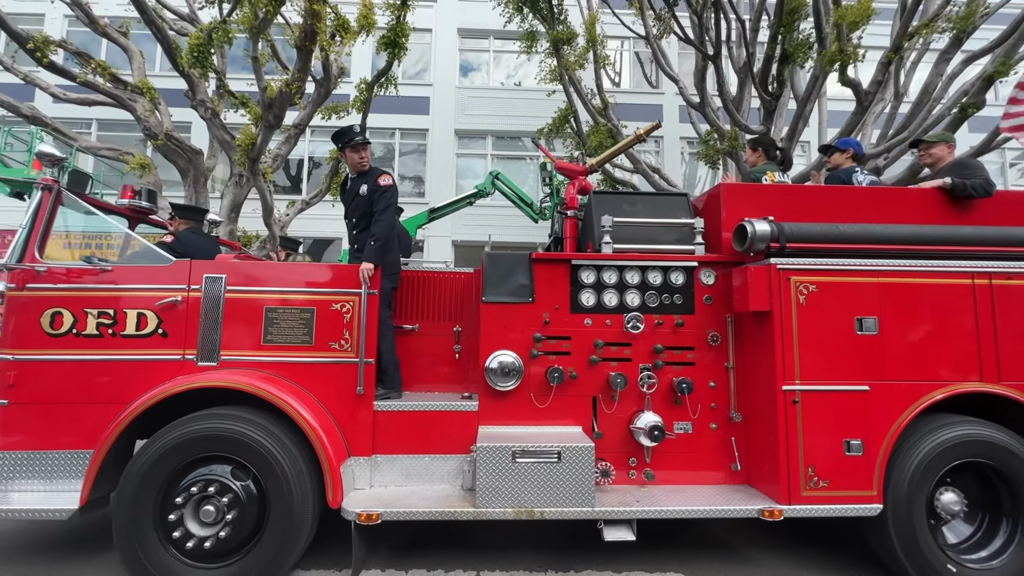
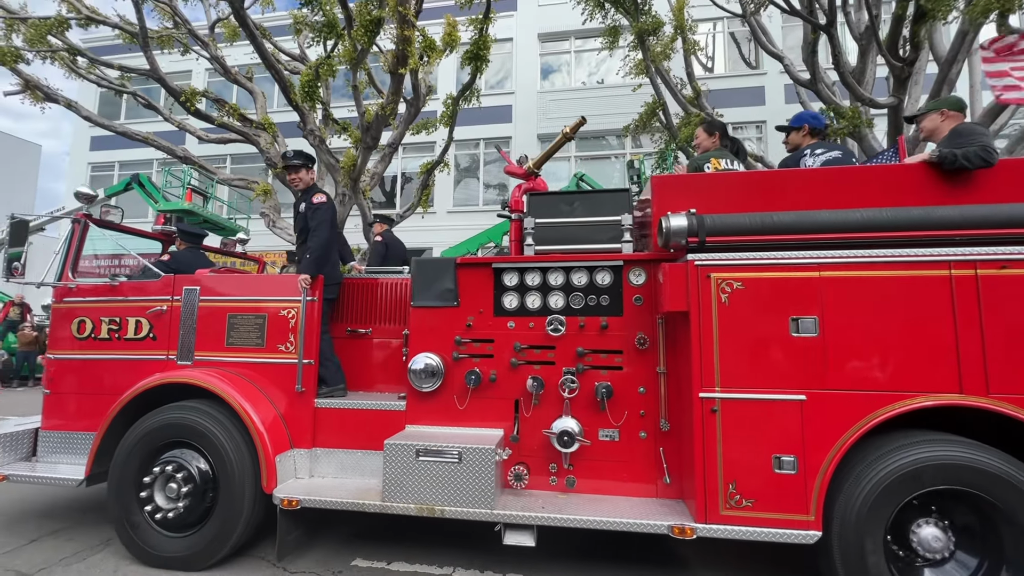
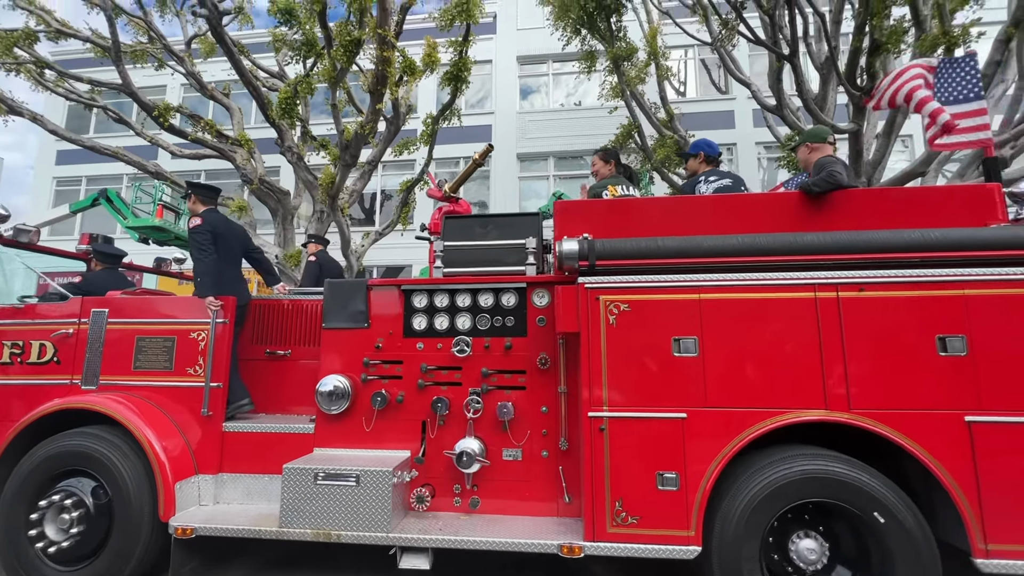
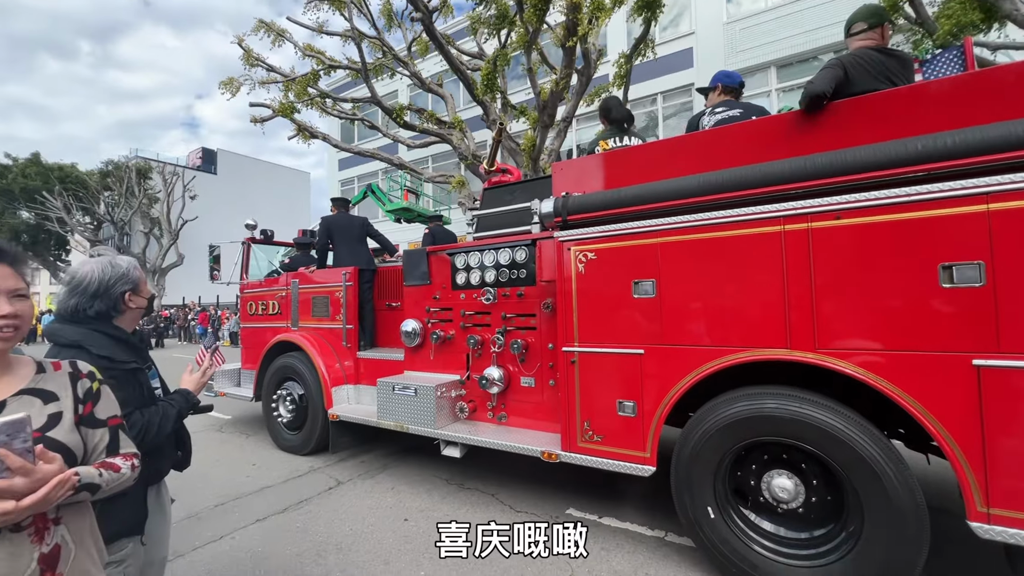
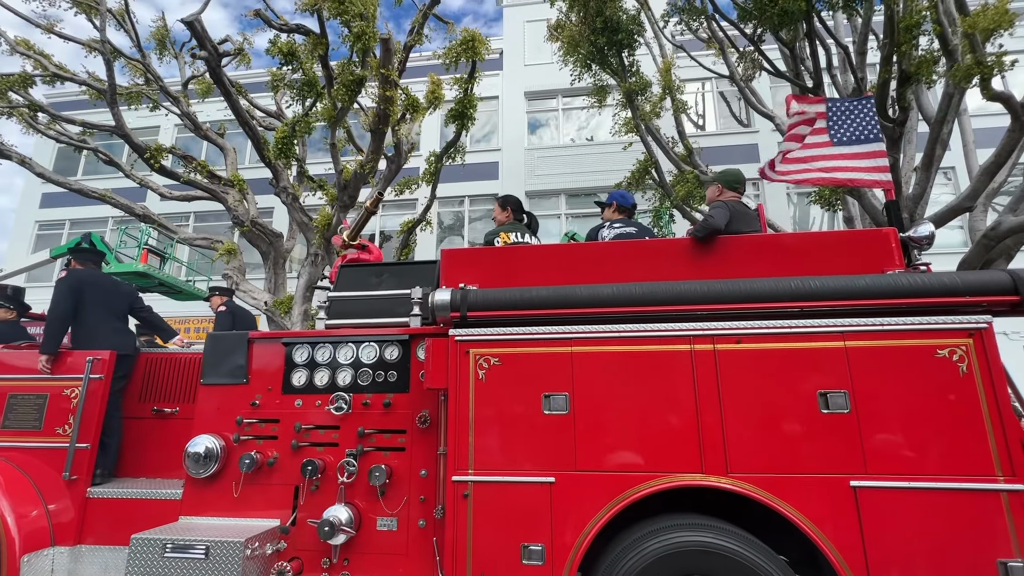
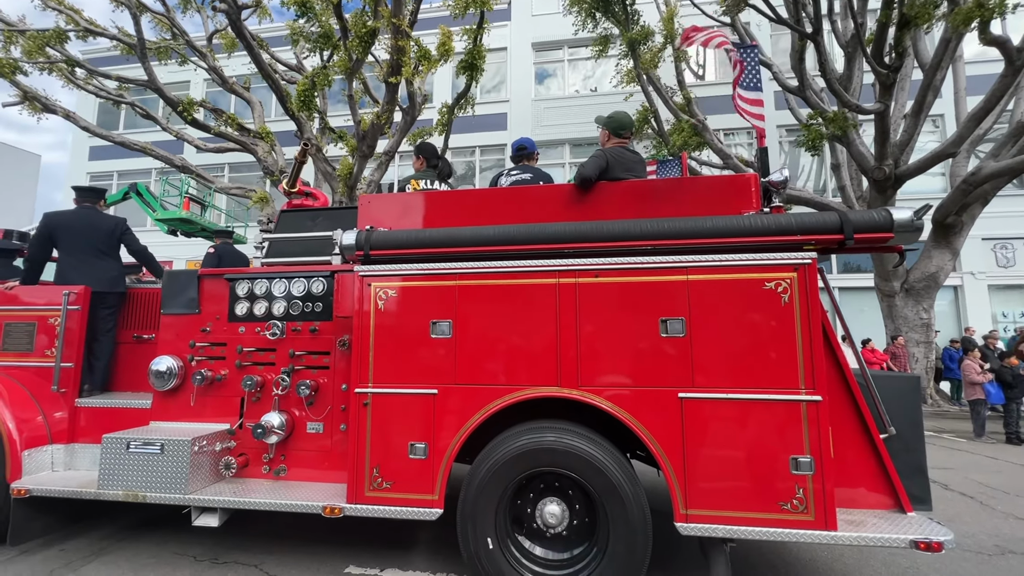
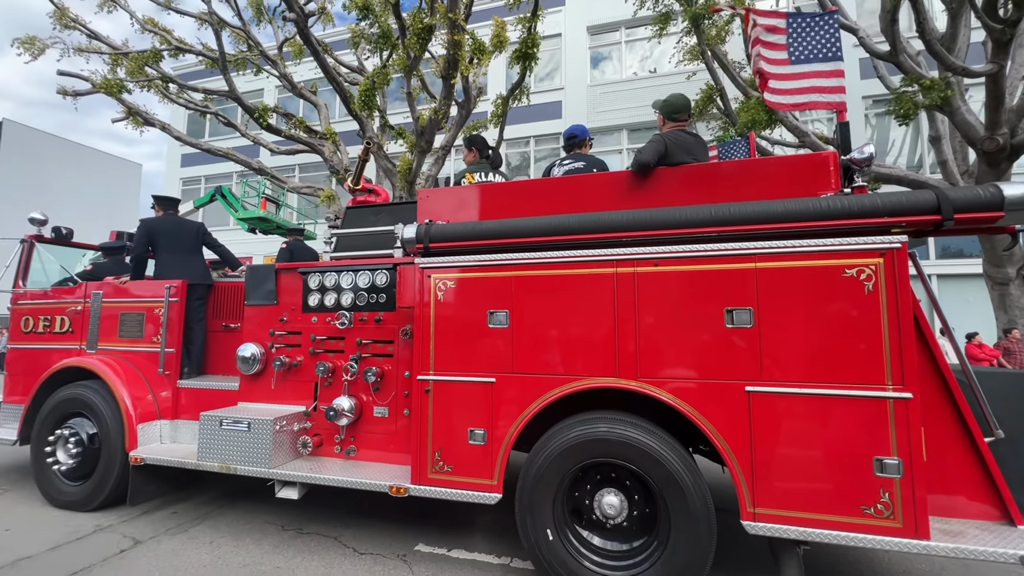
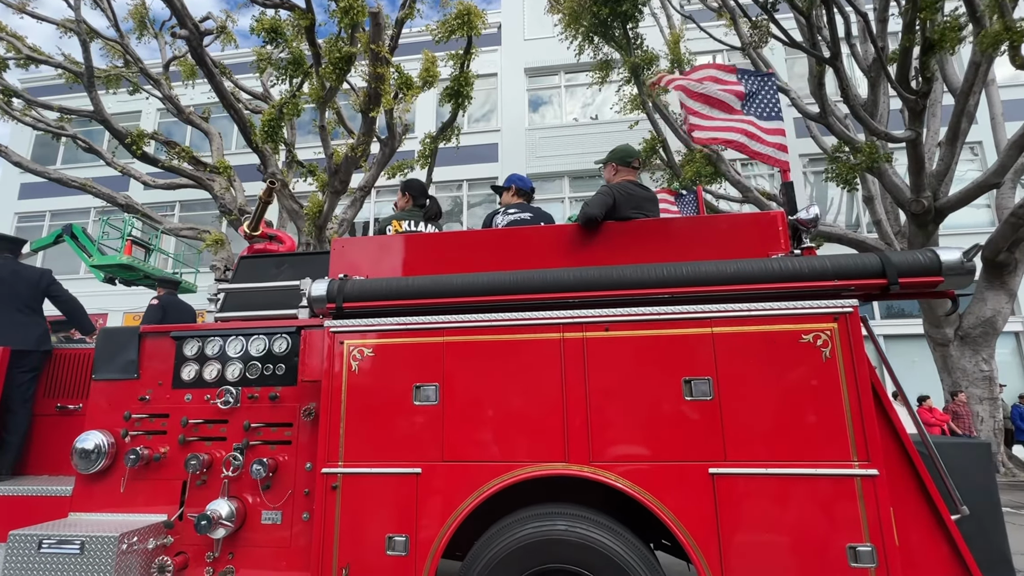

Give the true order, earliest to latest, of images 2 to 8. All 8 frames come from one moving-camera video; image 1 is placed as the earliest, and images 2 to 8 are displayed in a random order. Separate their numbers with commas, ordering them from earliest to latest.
2, 3, 5, 8, 6, 7, 4
